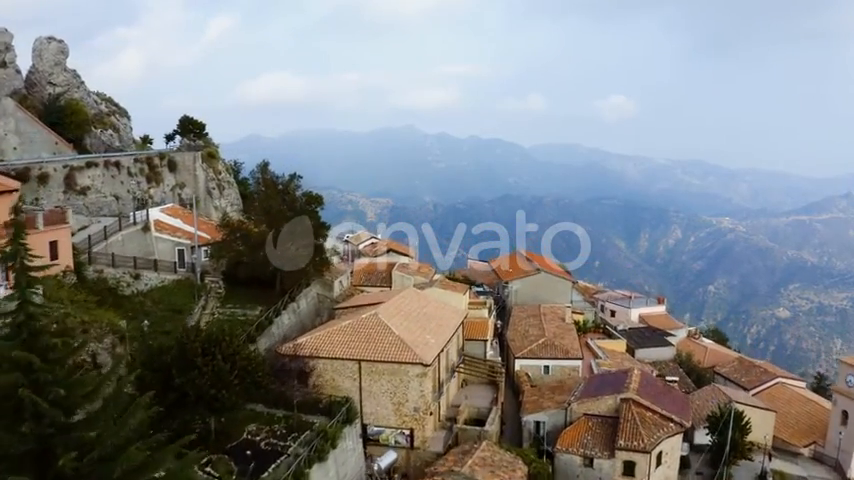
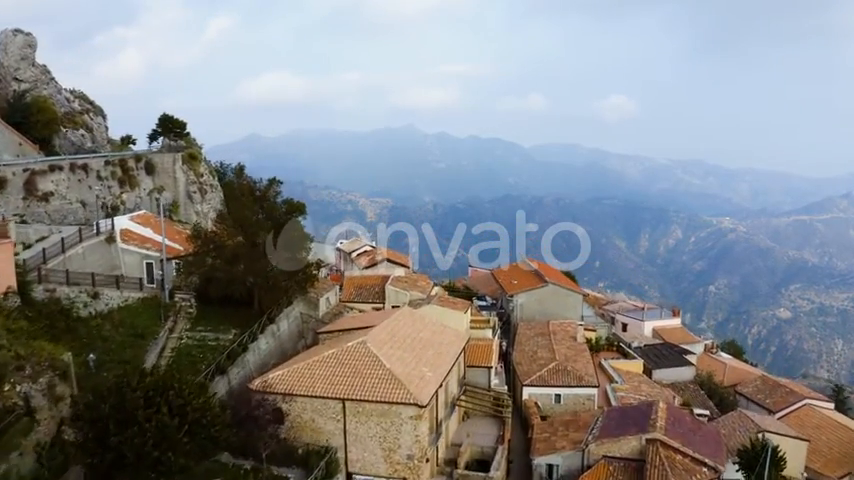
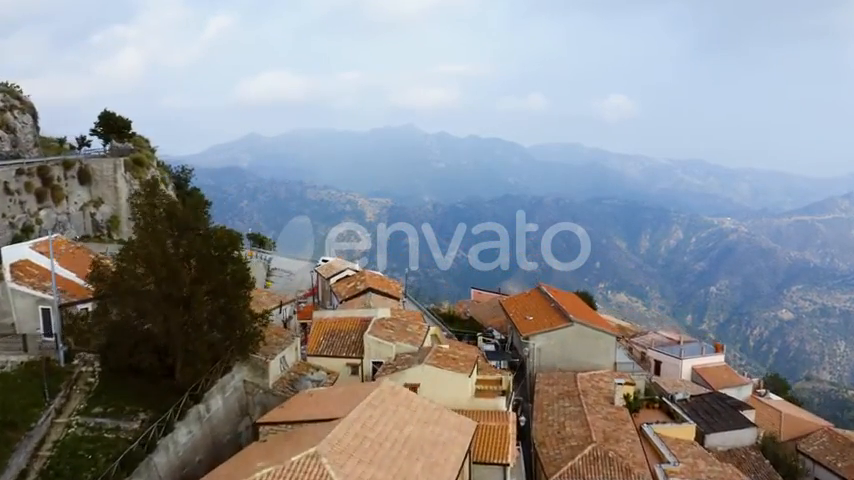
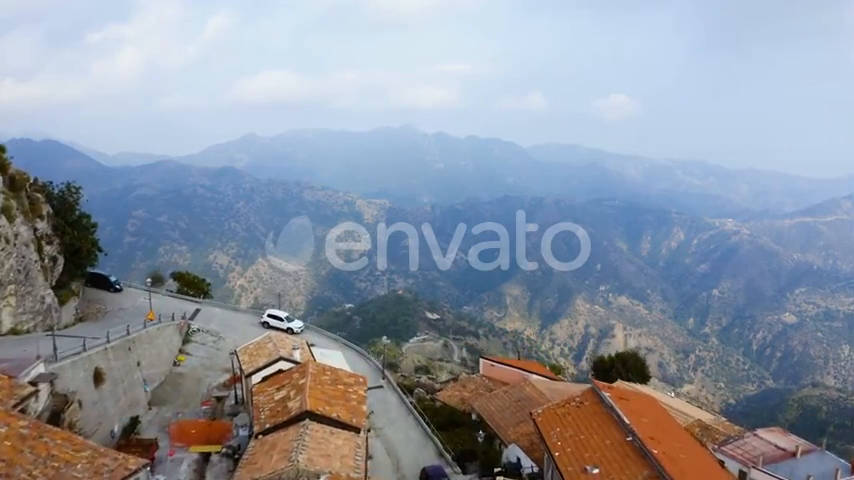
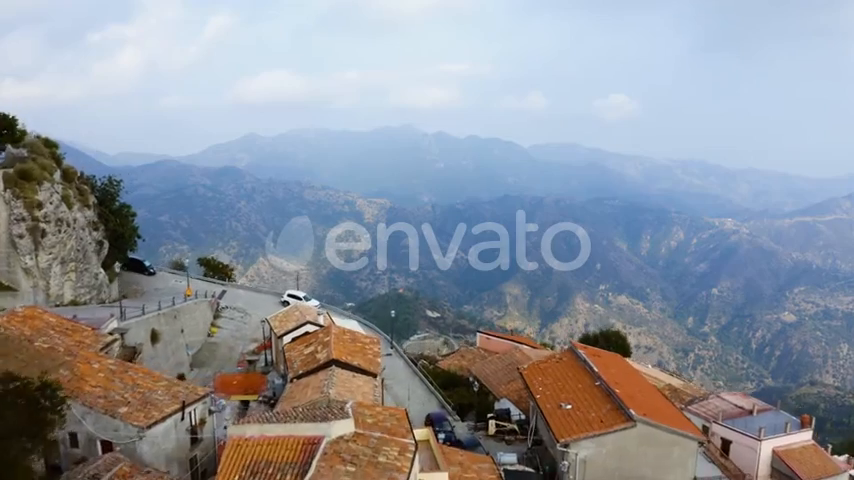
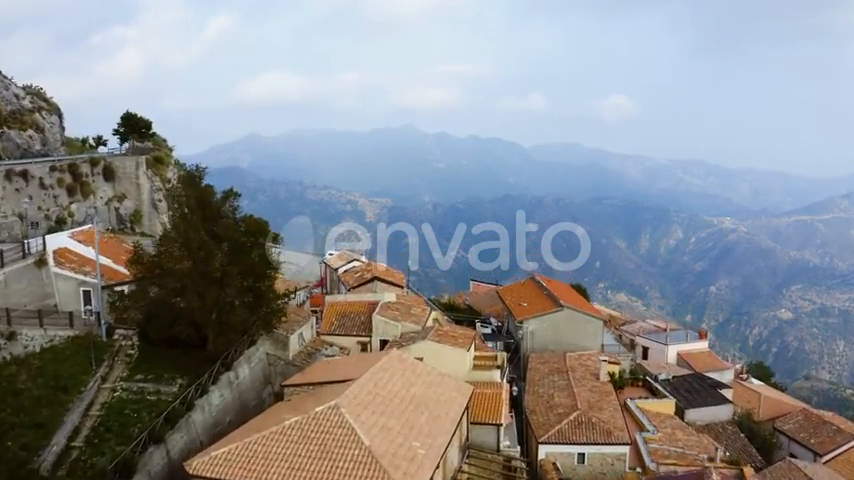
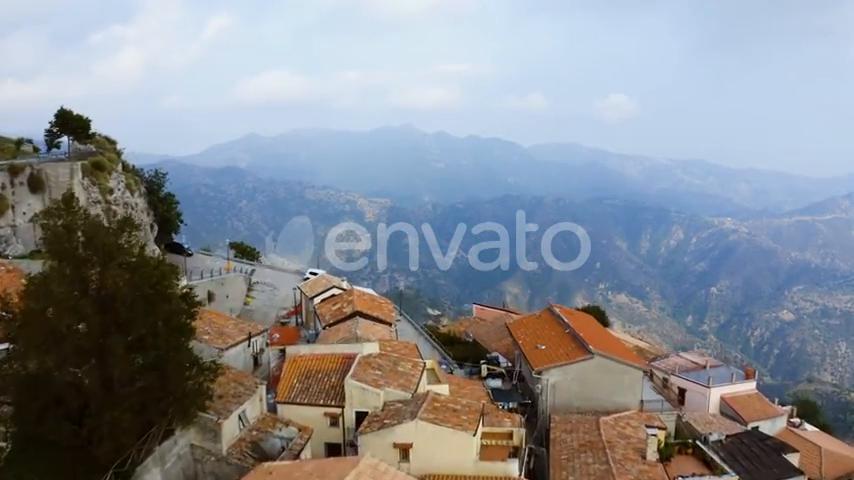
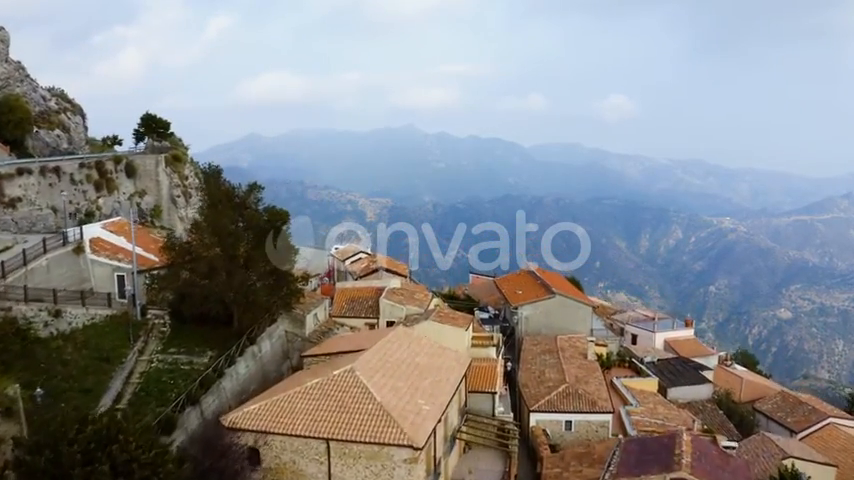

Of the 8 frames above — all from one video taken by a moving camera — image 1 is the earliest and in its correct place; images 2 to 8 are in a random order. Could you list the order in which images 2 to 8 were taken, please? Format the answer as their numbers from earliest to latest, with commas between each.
2, 8, 6, 3, 7, 5, 4
